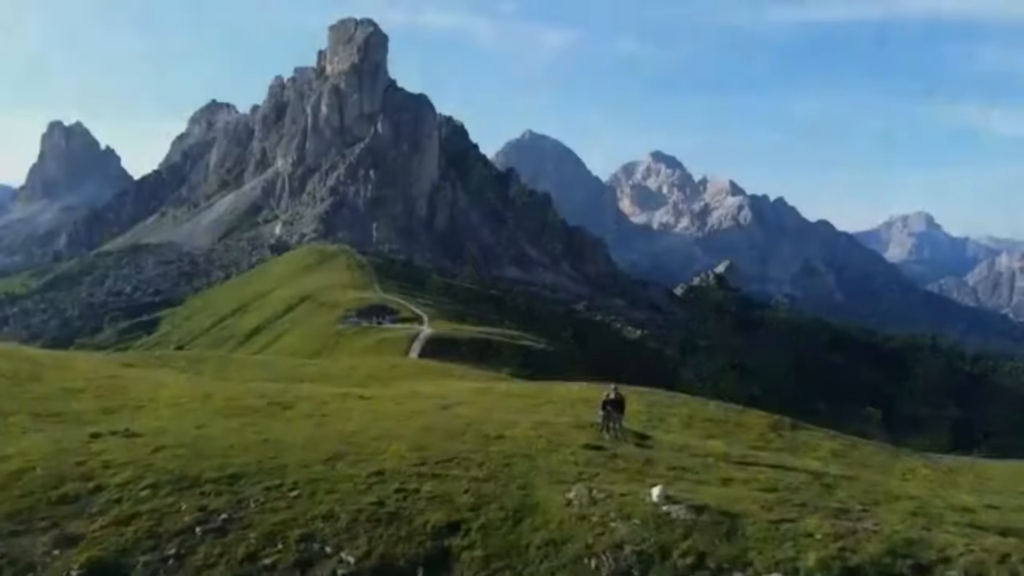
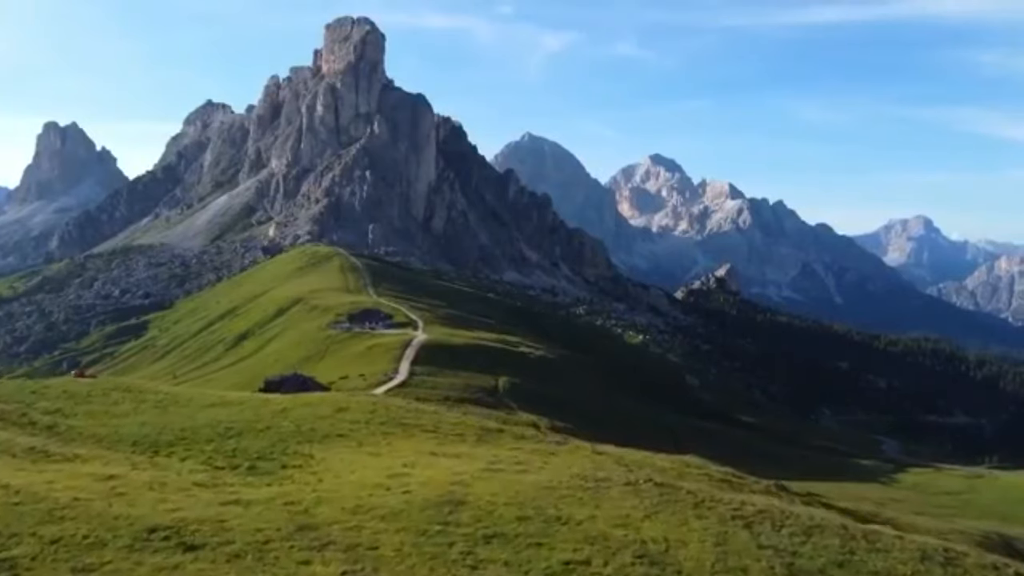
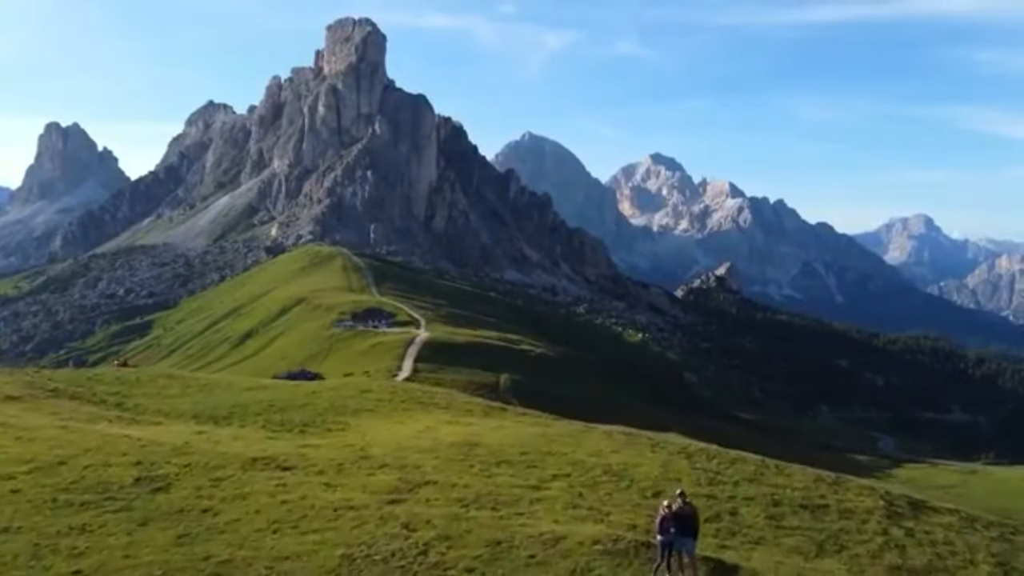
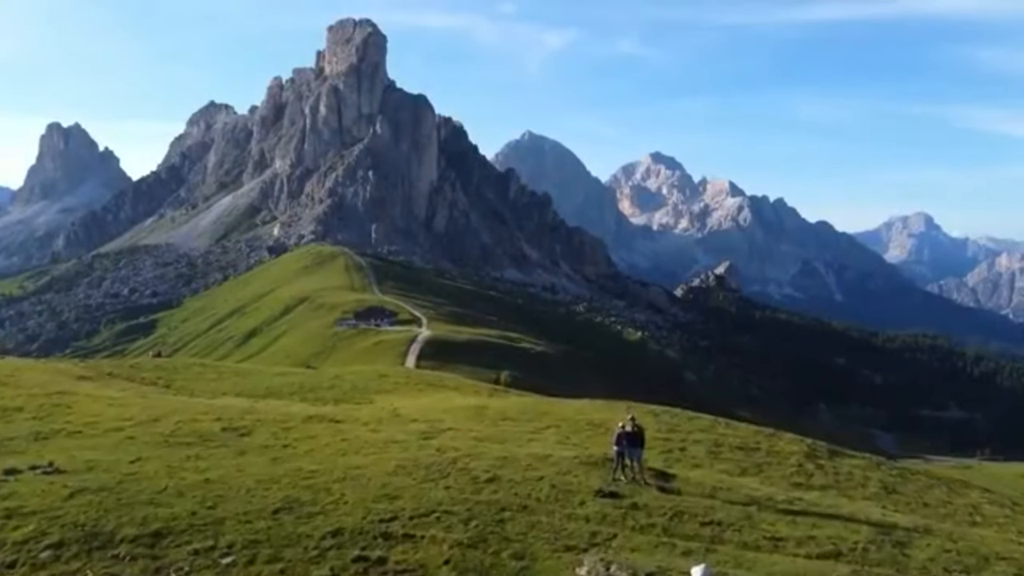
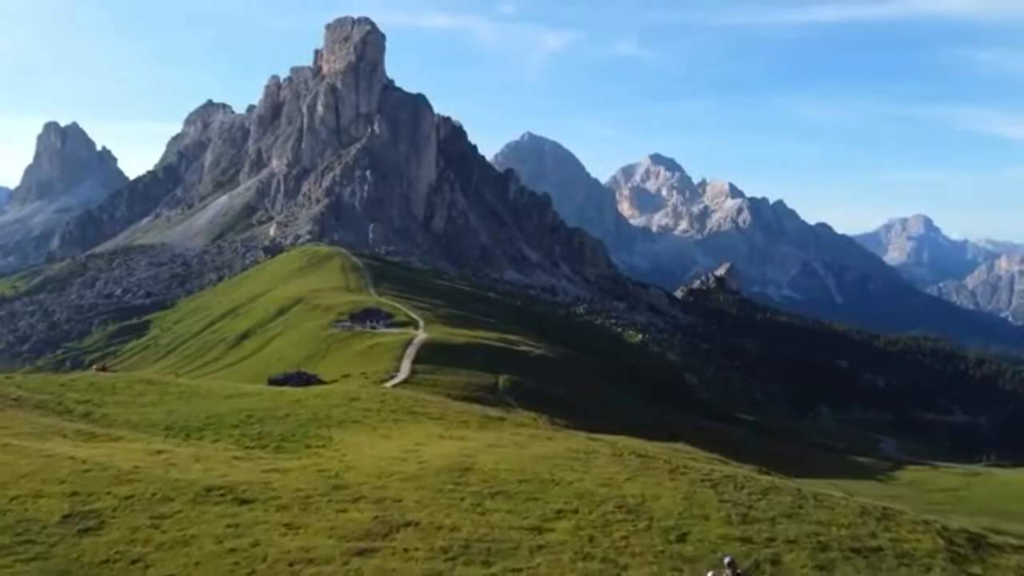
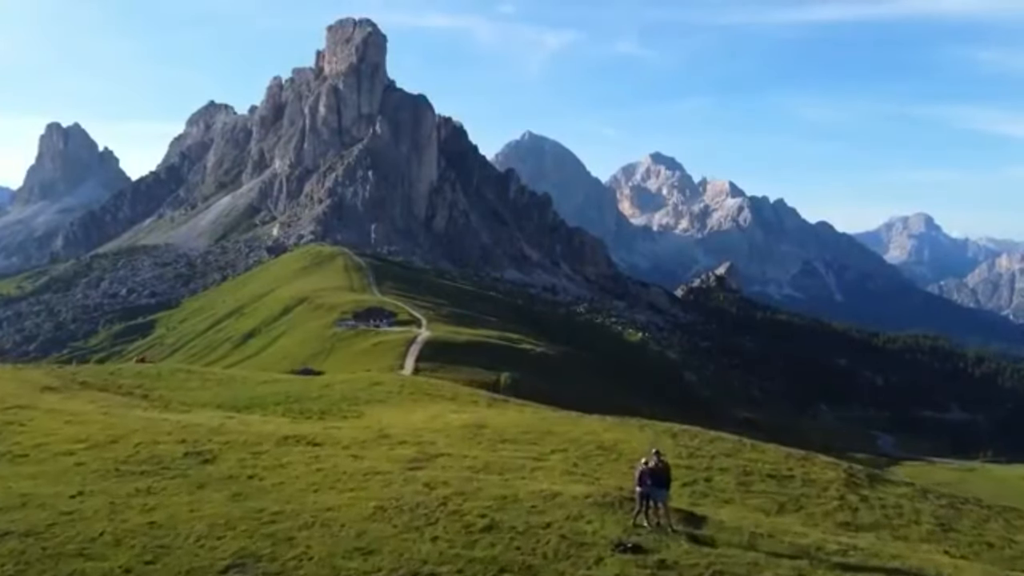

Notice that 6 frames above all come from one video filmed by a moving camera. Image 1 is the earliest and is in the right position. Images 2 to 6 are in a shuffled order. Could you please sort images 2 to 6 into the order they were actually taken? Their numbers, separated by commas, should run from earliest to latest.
4, 6, 3, 5, 2
